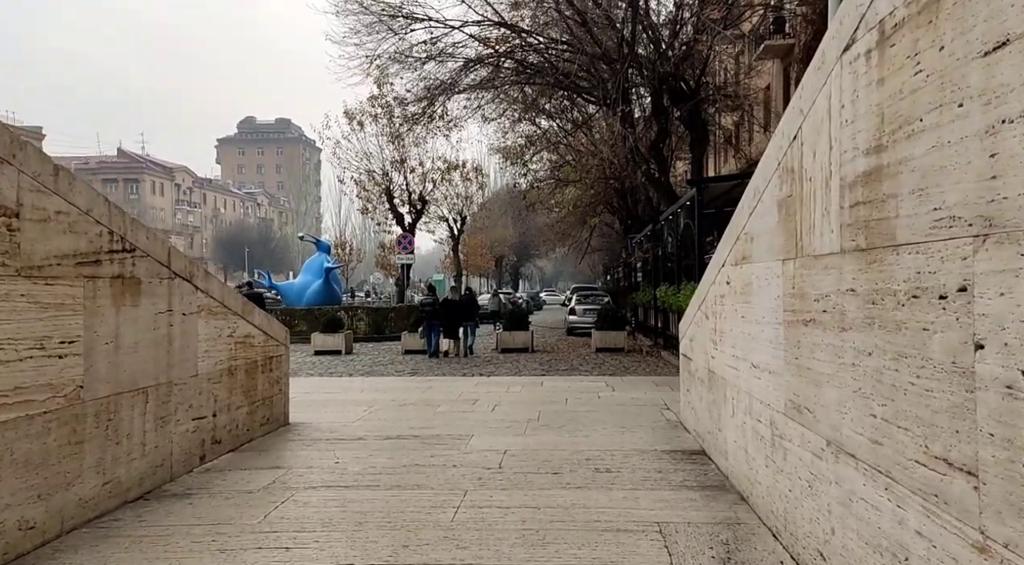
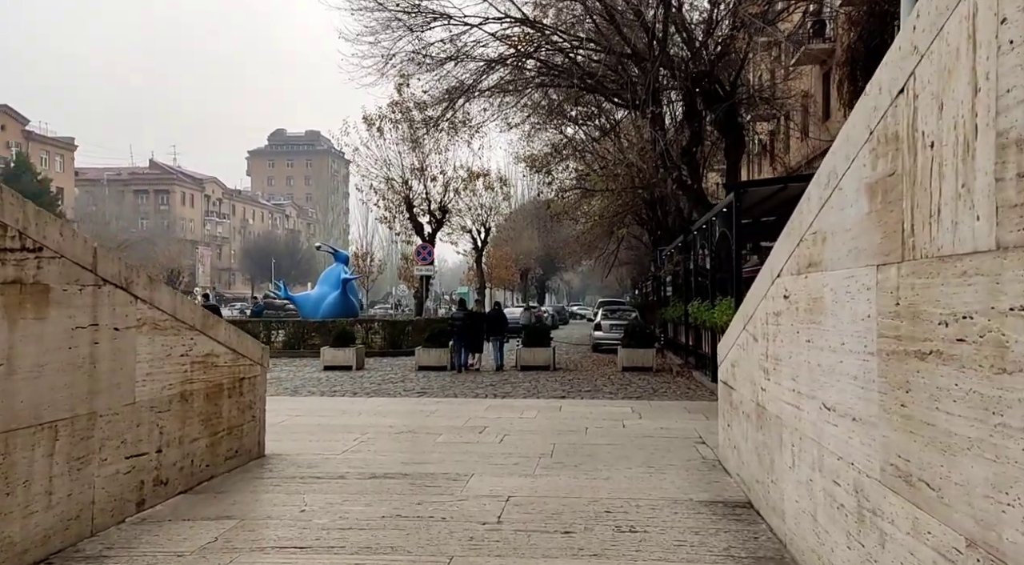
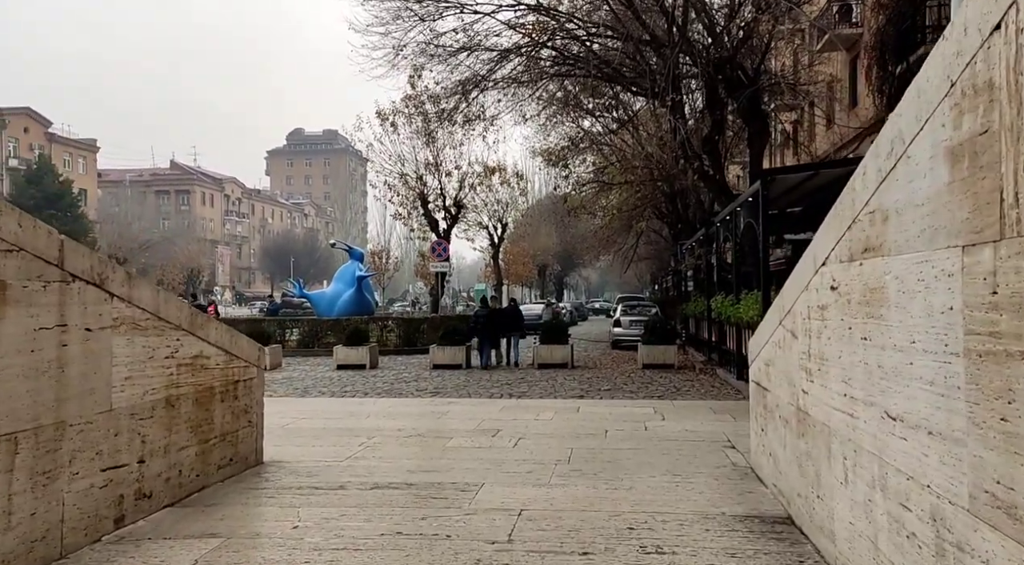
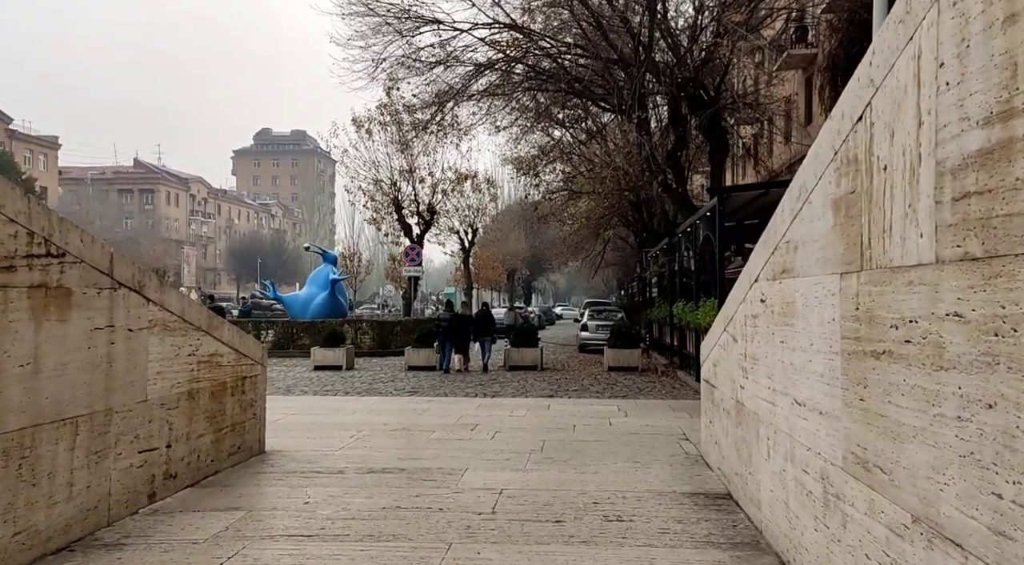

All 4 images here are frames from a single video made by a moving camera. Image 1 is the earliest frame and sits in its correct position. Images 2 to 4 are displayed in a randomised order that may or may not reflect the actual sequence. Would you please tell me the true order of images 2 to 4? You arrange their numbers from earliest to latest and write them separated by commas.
4, 2, 3
